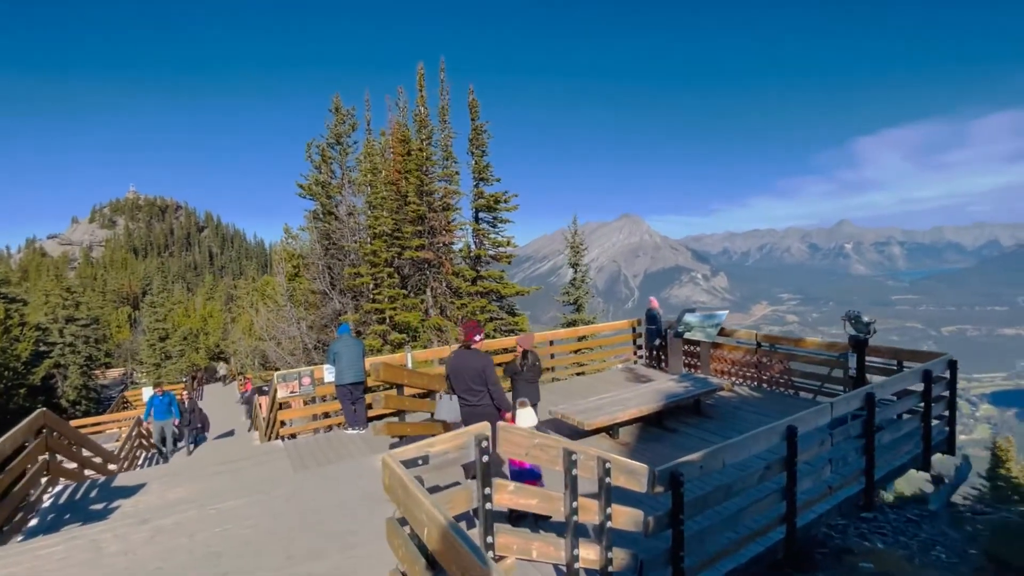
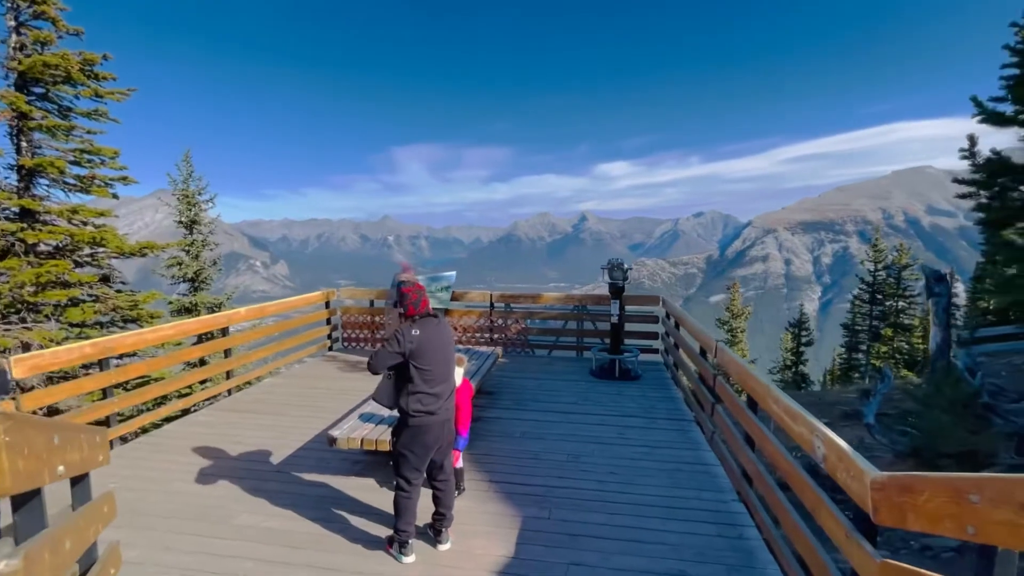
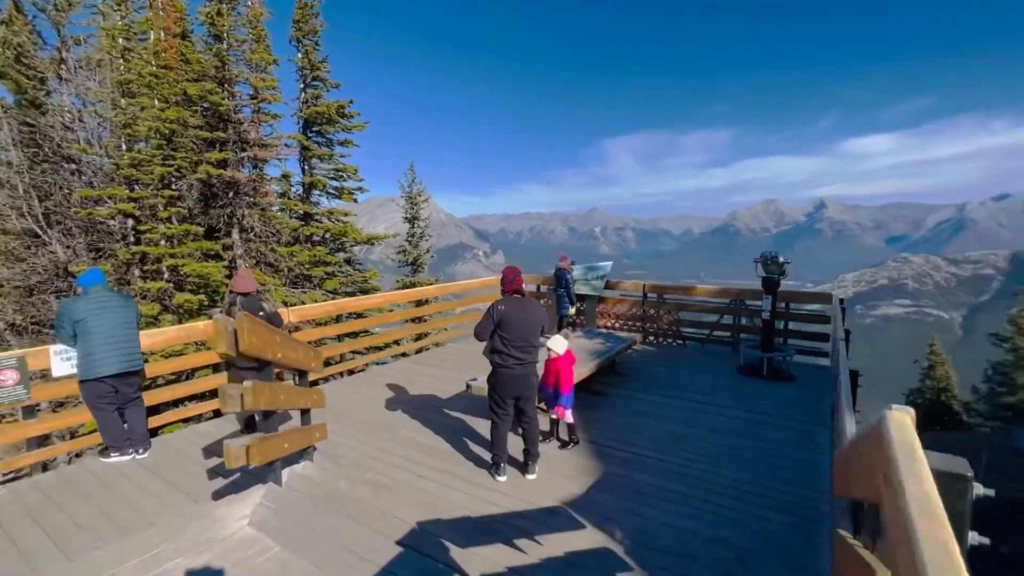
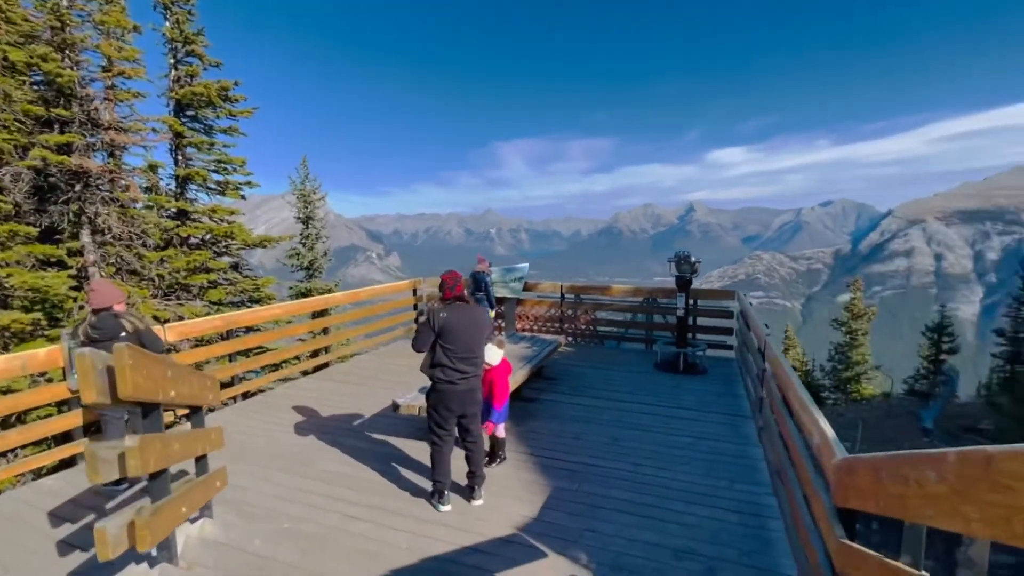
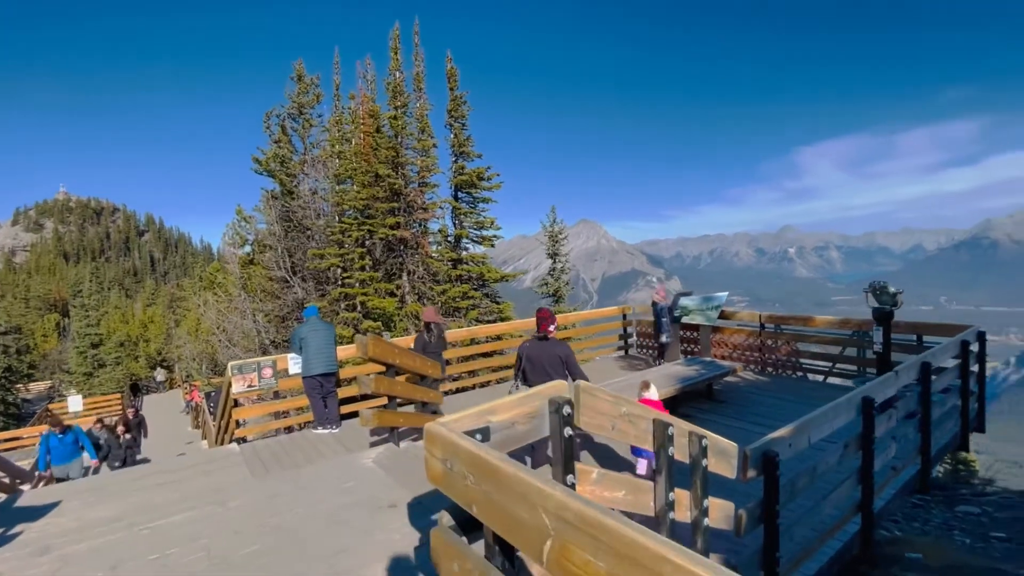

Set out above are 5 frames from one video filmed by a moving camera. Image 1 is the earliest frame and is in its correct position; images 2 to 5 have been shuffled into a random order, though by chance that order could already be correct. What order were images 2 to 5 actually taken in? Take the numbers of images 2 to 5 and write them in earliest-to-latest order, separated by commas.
5, 3, 4, 2
